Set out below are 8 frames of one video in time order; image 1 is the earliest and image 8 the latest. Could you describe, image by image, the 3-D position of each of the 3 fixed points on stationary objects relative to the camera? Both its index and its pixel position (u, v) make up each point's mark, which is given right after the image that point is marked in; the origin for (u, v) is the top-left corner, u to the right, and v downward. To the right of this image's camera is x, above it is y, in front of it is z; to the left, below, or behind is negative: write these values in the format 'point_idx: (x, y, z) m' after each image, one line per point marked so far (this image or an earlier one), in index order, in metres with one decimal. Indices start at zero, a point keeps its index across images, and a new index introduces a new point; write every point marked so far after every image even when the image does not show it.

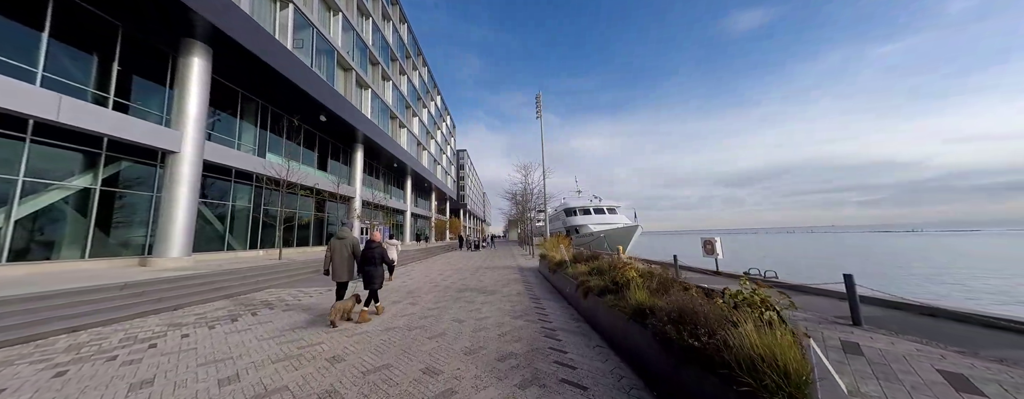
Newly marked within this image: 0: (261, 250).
0: (-15.2, -3.1, +16.4) m
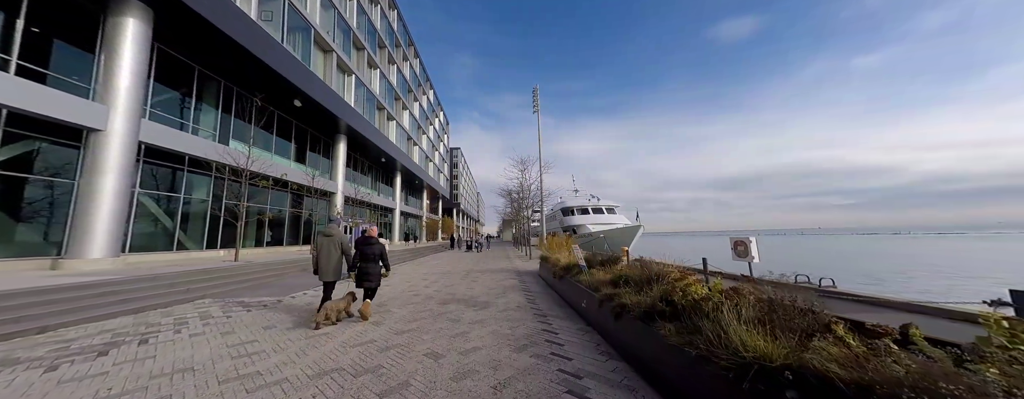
0: (-15.5, -2.7, +14.5) m
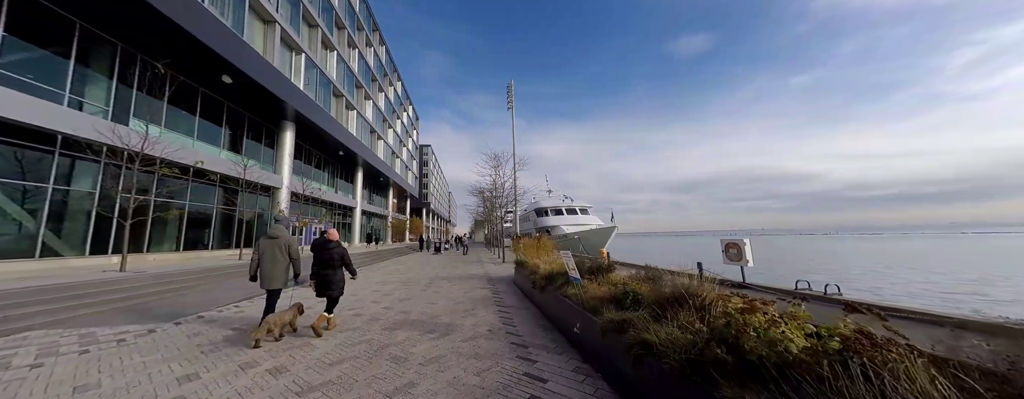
0: (-16.7, -2.4, +11.5) m
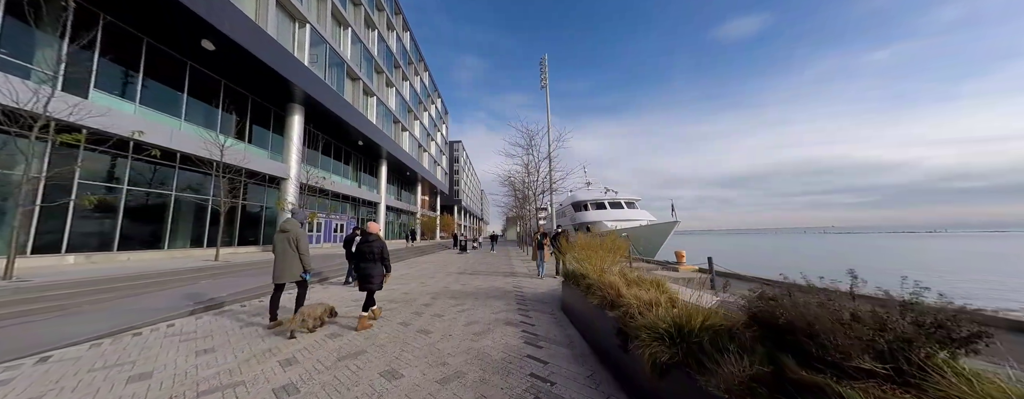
0: (-15.4, -1.9, +9.6) m
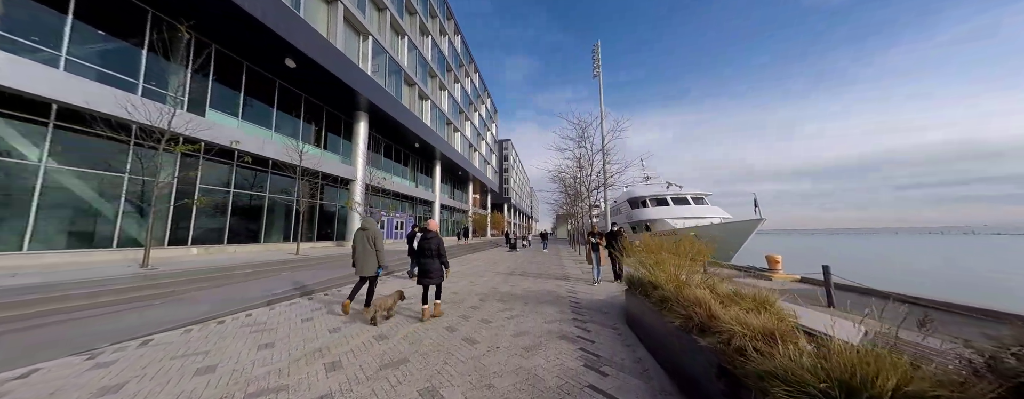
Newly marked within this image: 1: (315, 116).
0: (-13.5, -2.0, +11.7) m
1: (-12.4, +5.2, +17.0) m
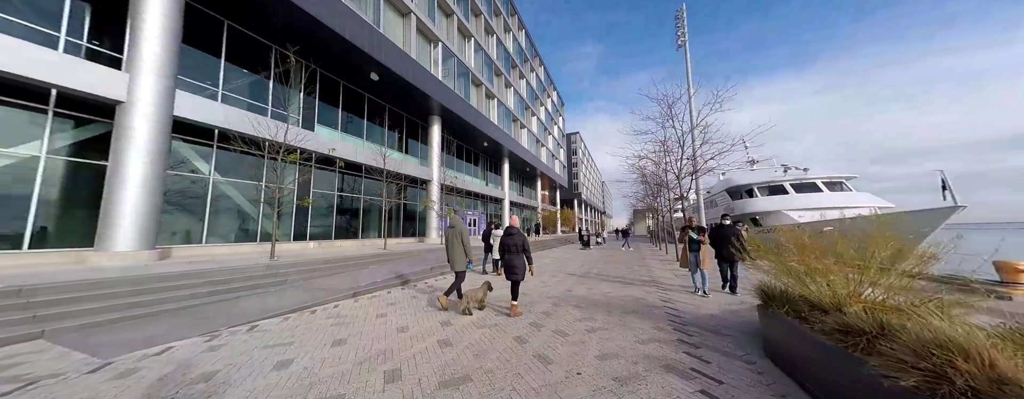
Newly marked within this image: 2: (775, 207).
0: (-10.1, -2.1, +13.9) m
1: (-8.0, +5.2, +18.8) m
2: (+18.4, -0.5, +19.1) m
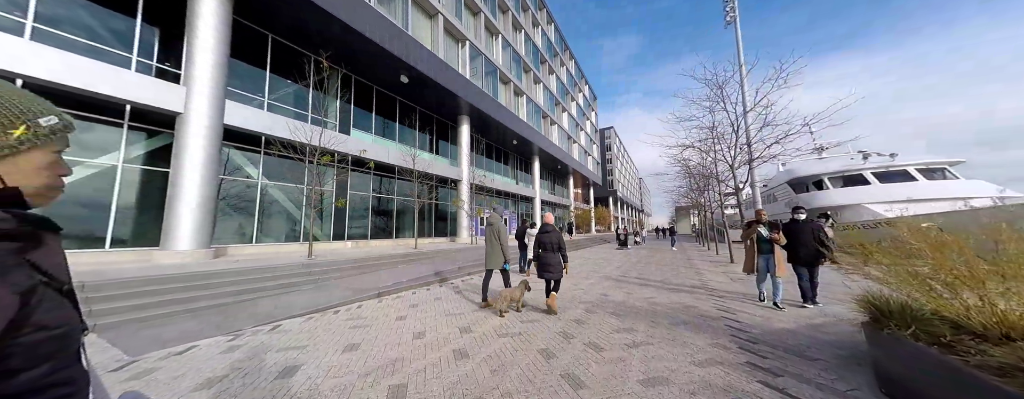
0: (-8.6, -2.2, +14.5) m
1: (-6.0, +5.2, +19.1) m
2: (+20.4, 0.0, +16.3) m
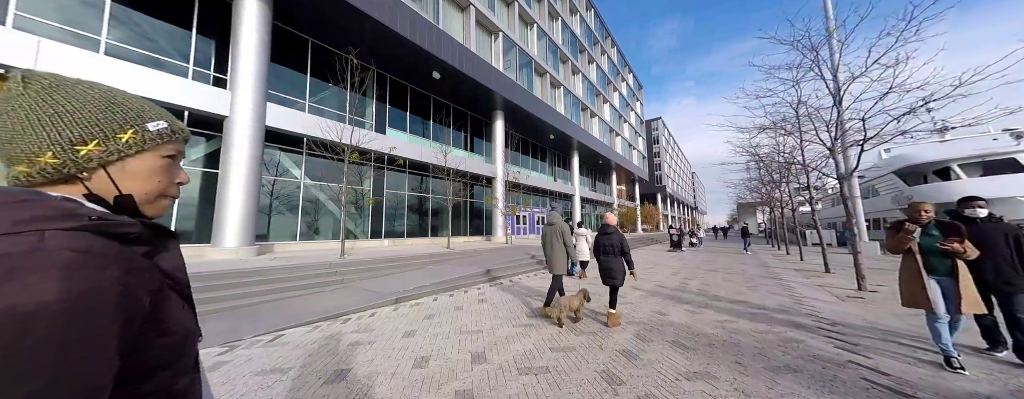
0: (-6.7, -2.1, +14.7) m
1: (-3.6, +5.3, +18.9) m
2: (+22.2, +0.4, +12.3) m
